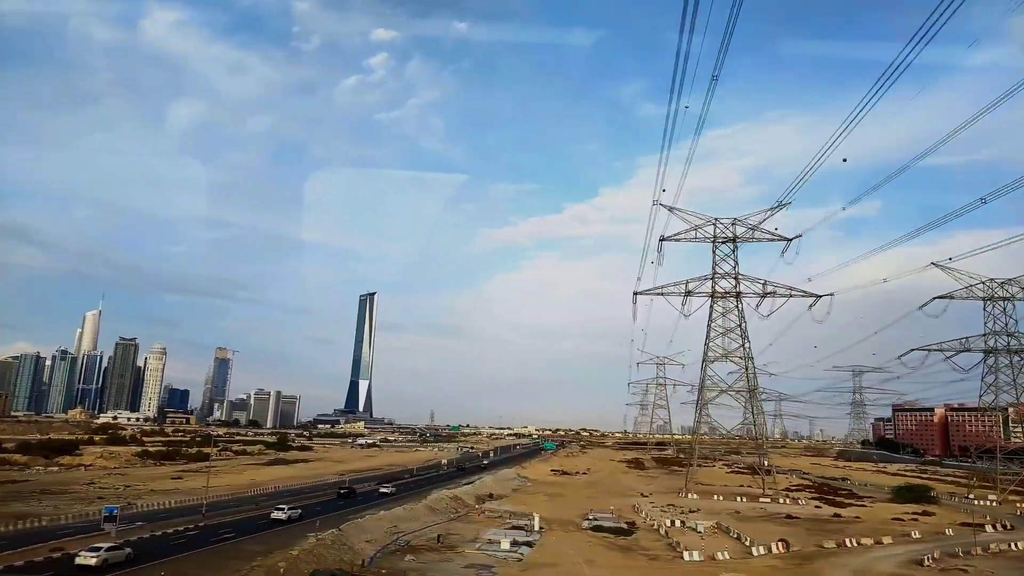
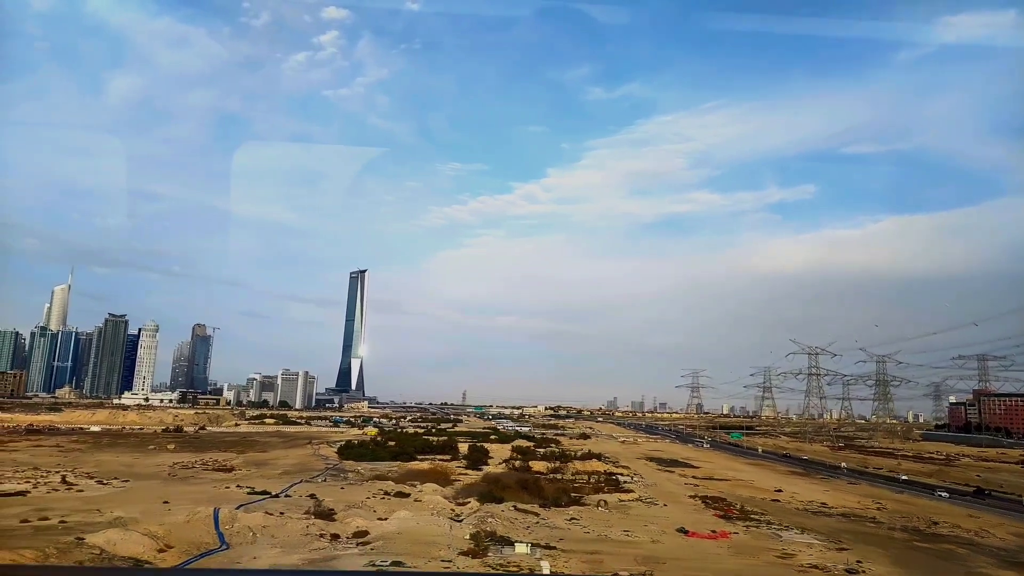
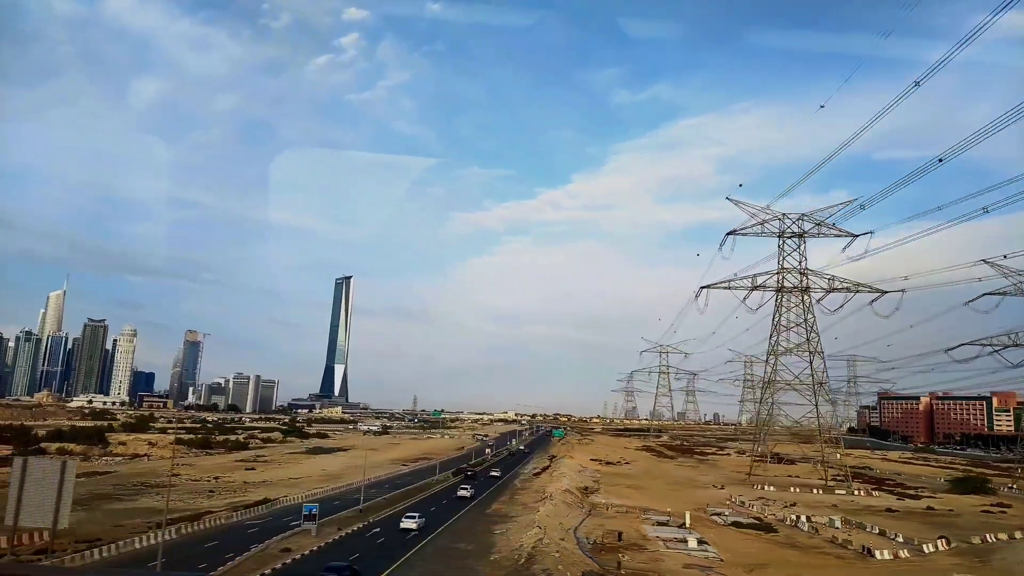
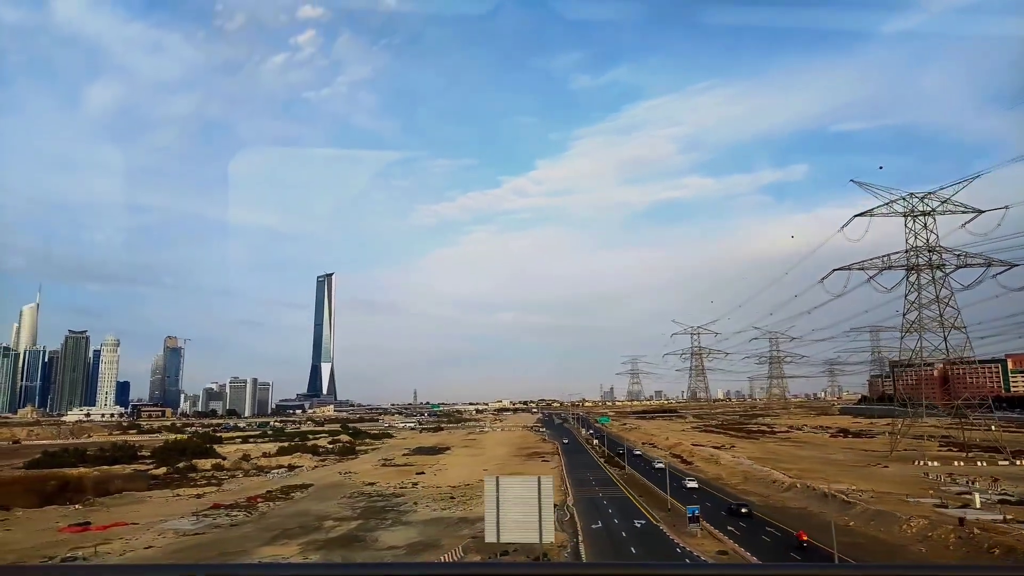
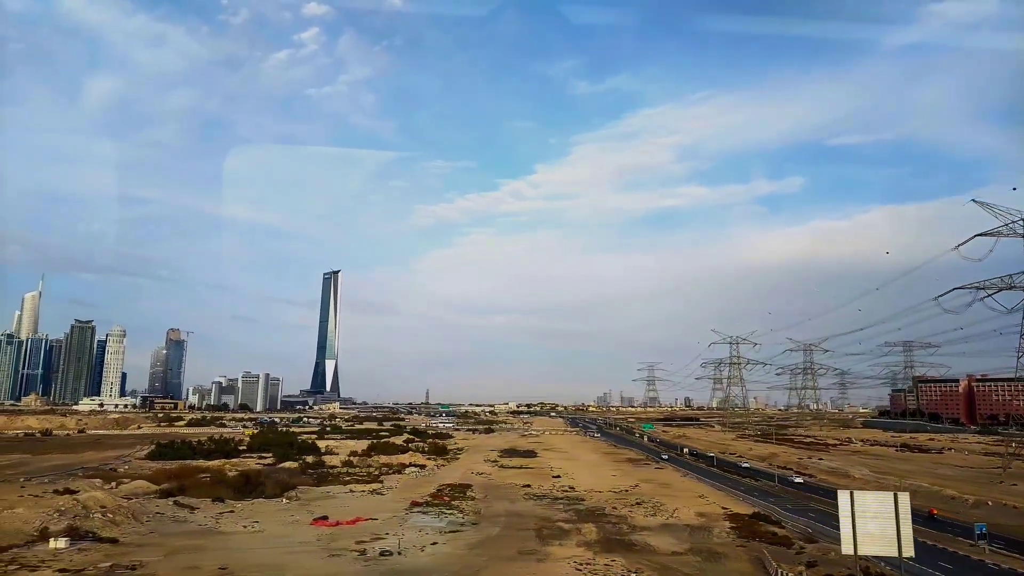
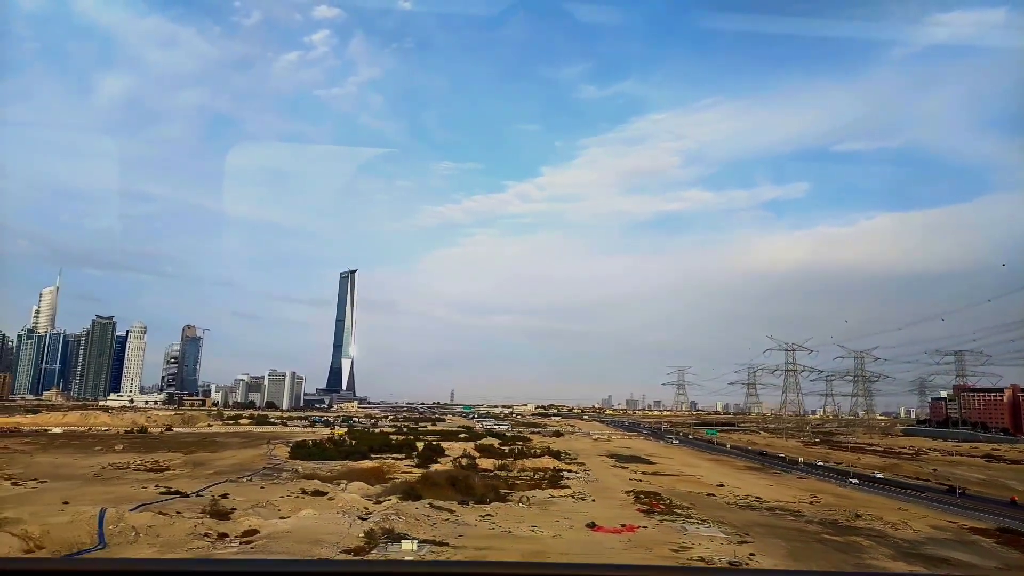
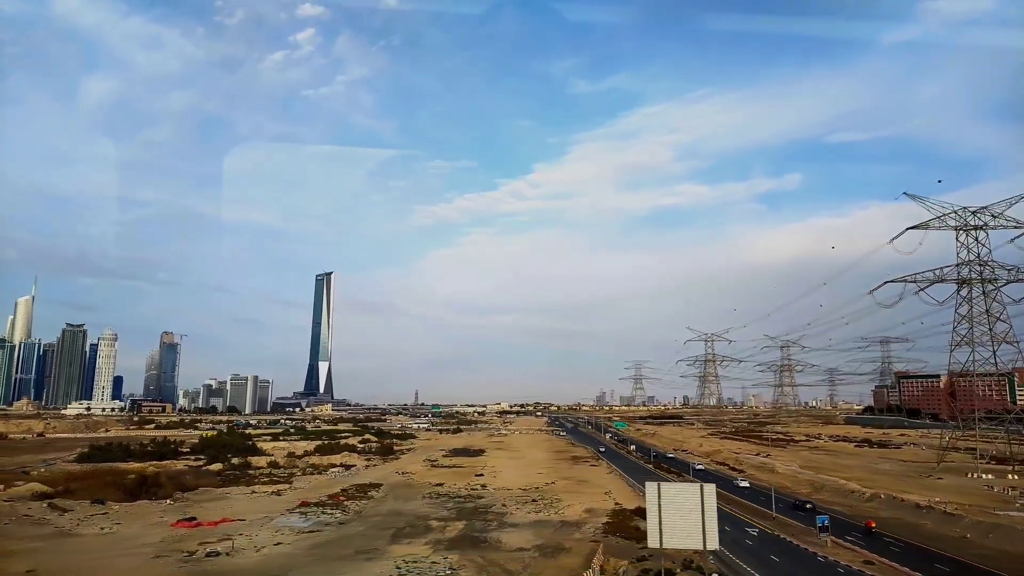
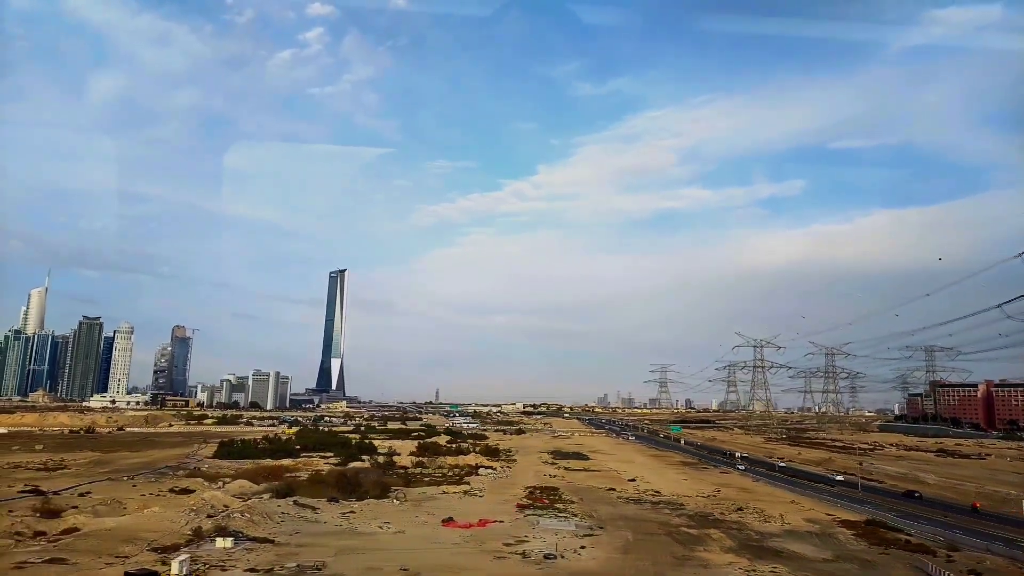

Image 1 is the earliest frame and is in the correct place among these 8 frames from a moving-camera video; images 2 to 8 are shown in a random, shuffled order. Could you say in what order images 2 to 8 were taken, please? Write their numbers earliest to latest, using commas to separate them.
3, 4, 7, 5, 8, 6, 2
